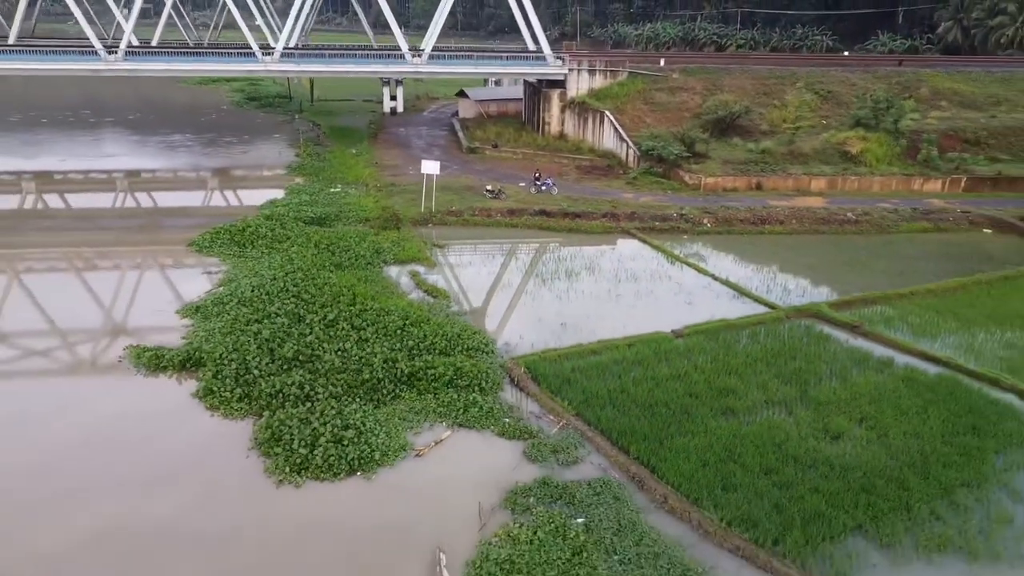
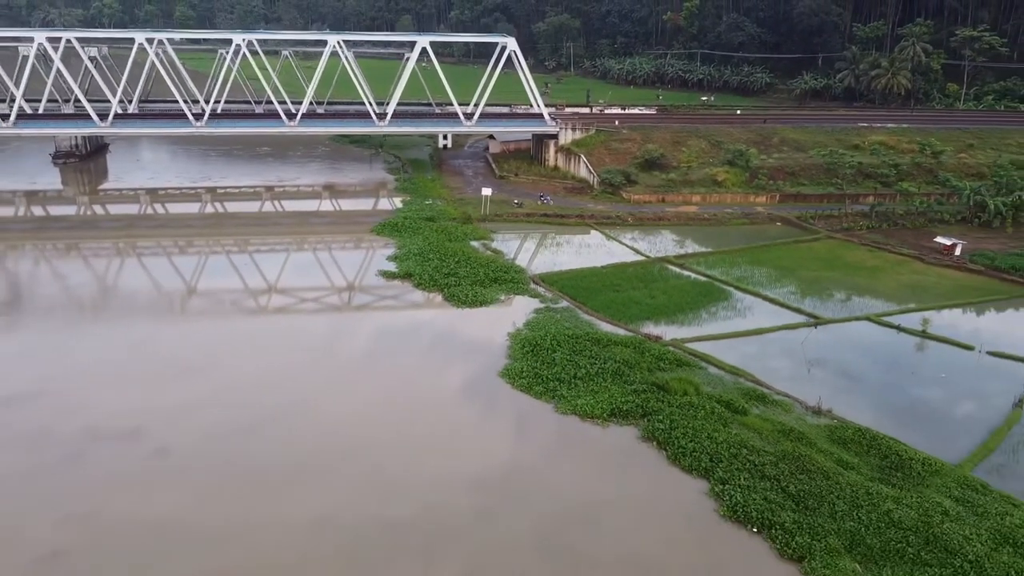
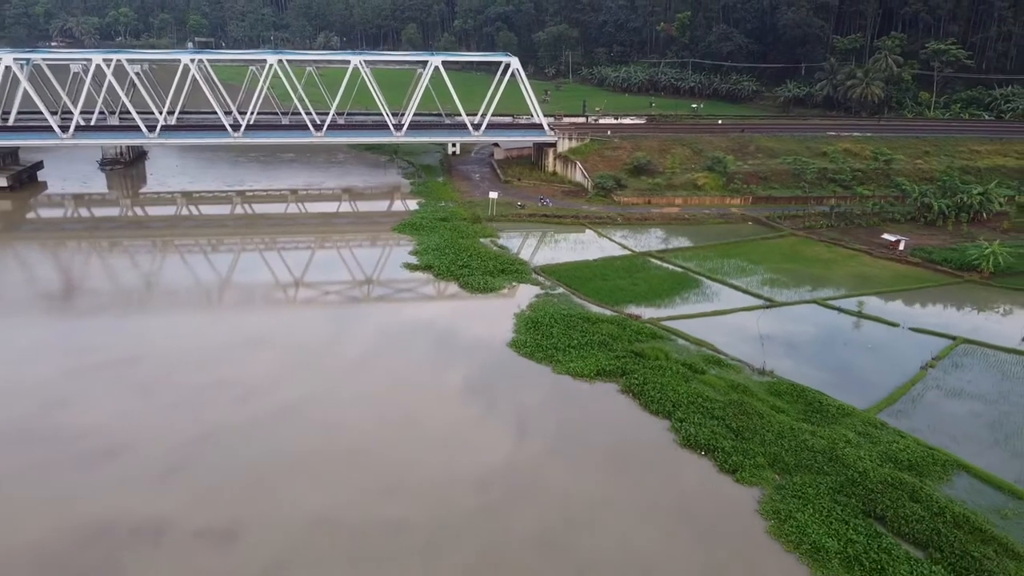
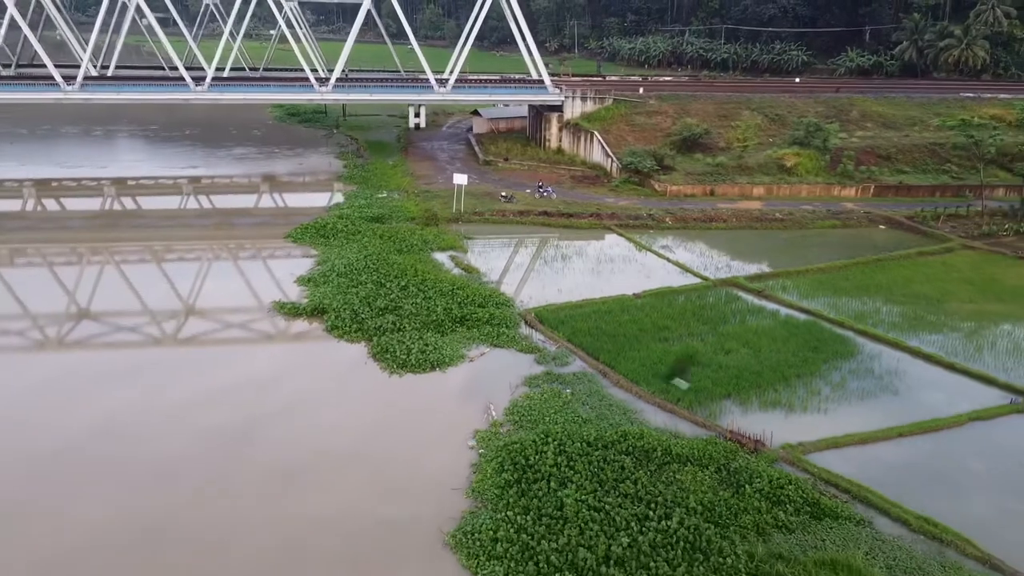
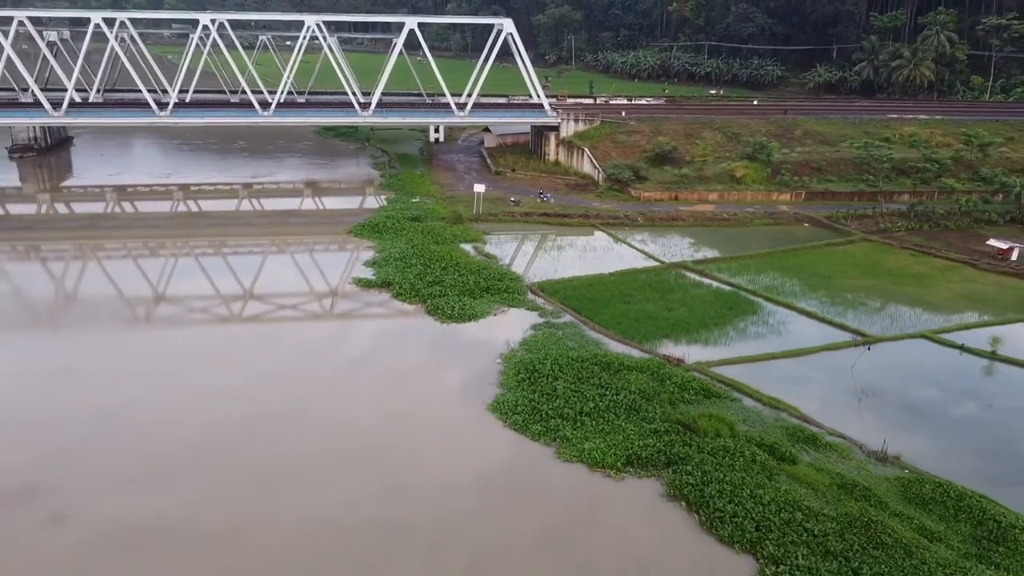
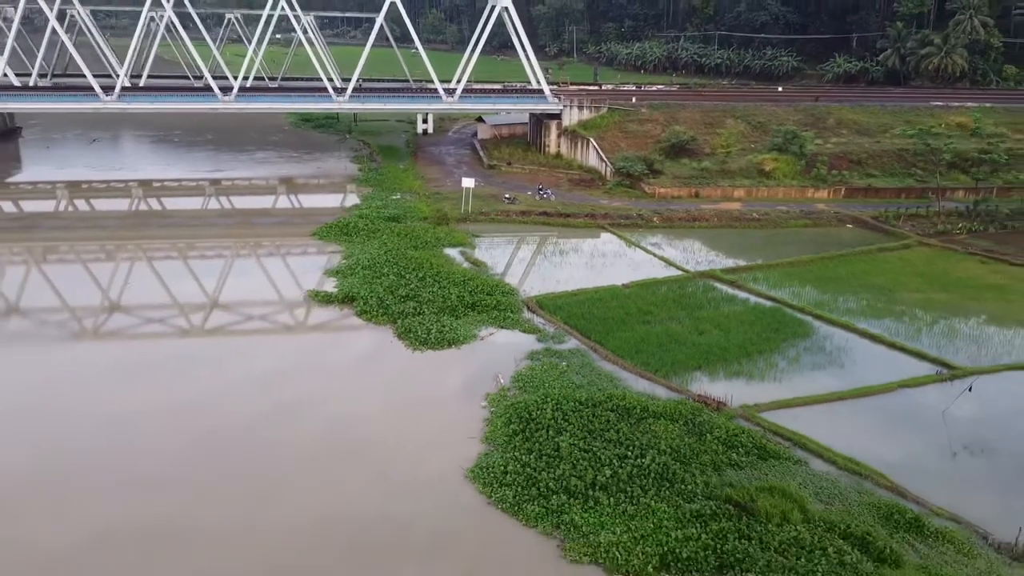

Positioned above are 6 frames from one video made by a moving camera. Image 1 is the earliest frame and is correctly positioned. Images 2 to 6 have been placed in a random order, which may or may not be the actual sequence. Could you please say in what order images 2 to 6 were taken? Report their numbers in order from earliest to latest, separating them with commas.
4, 6, 5, 2, 3
